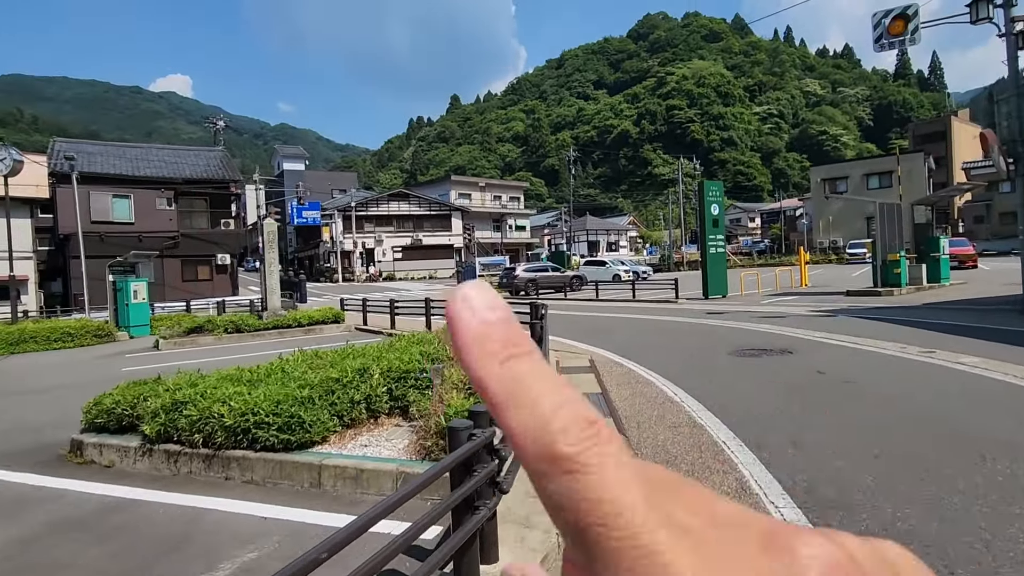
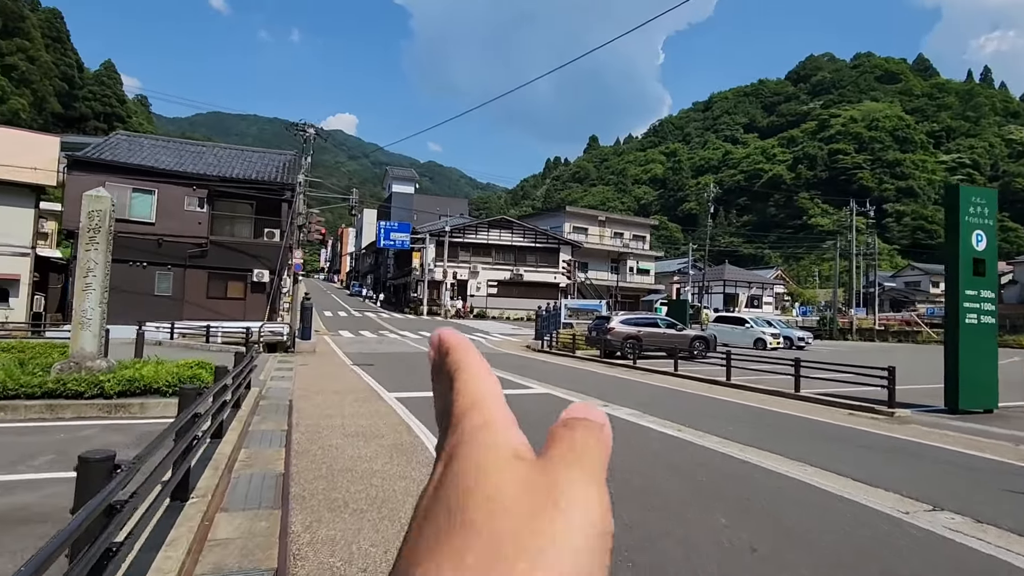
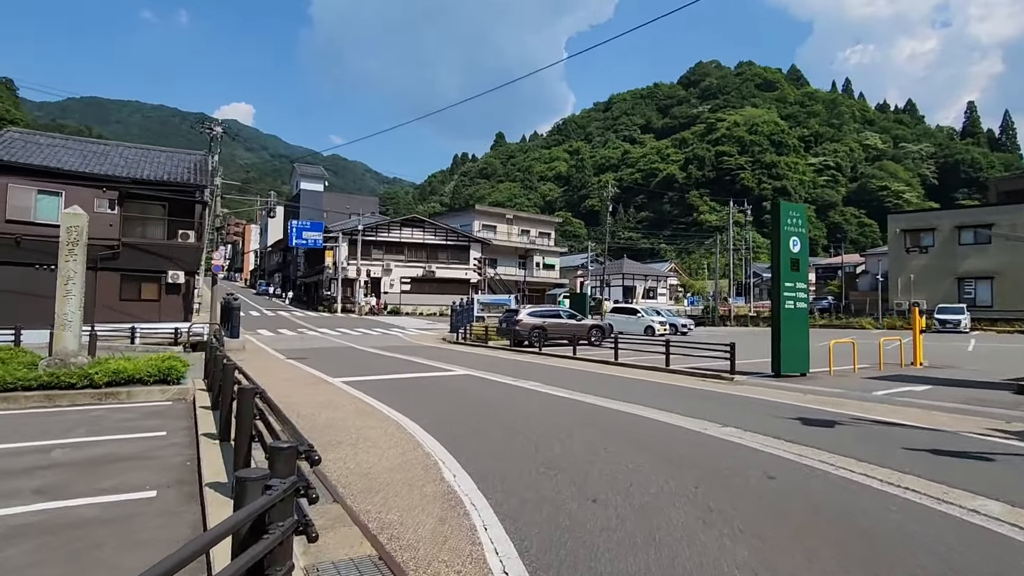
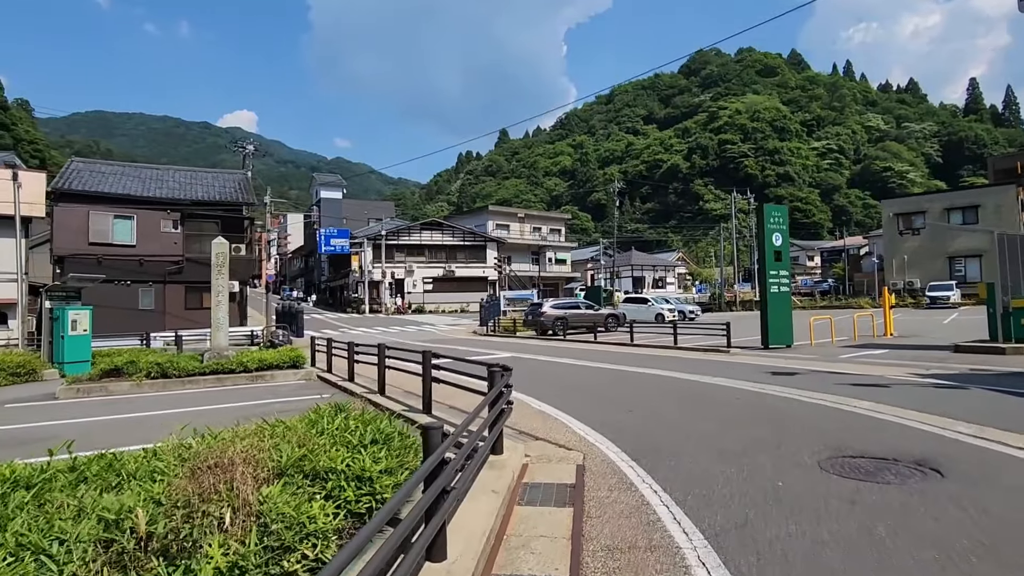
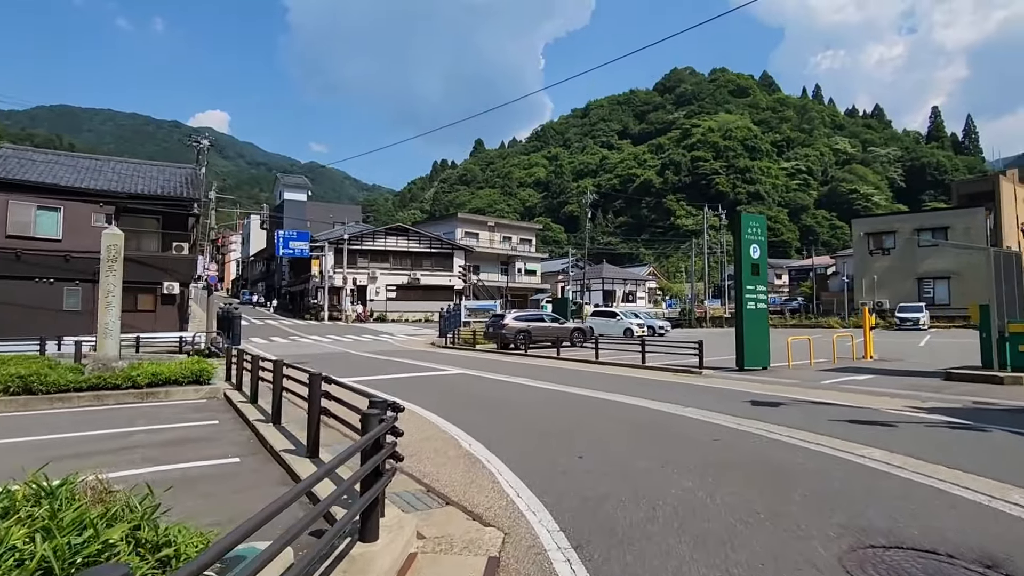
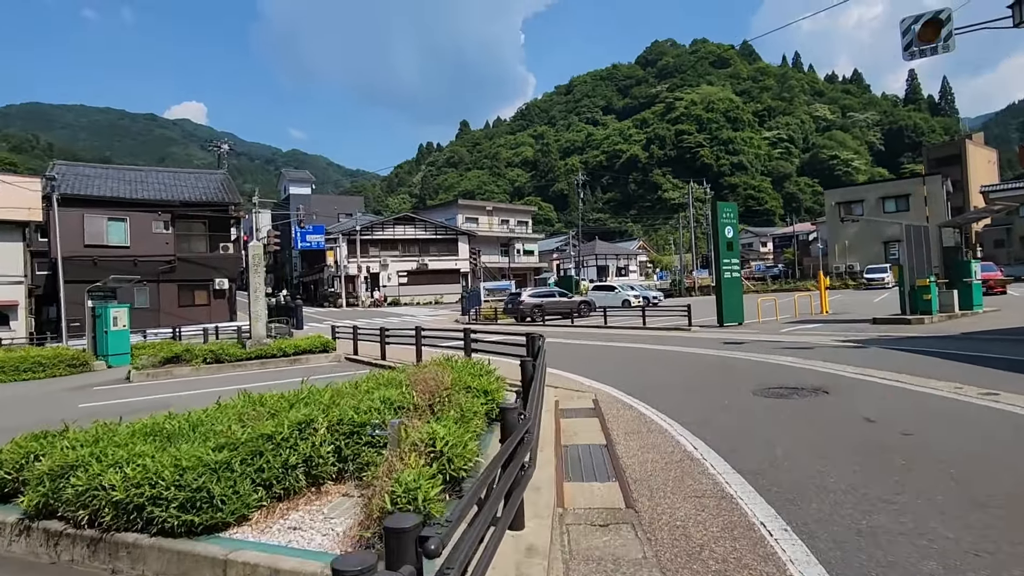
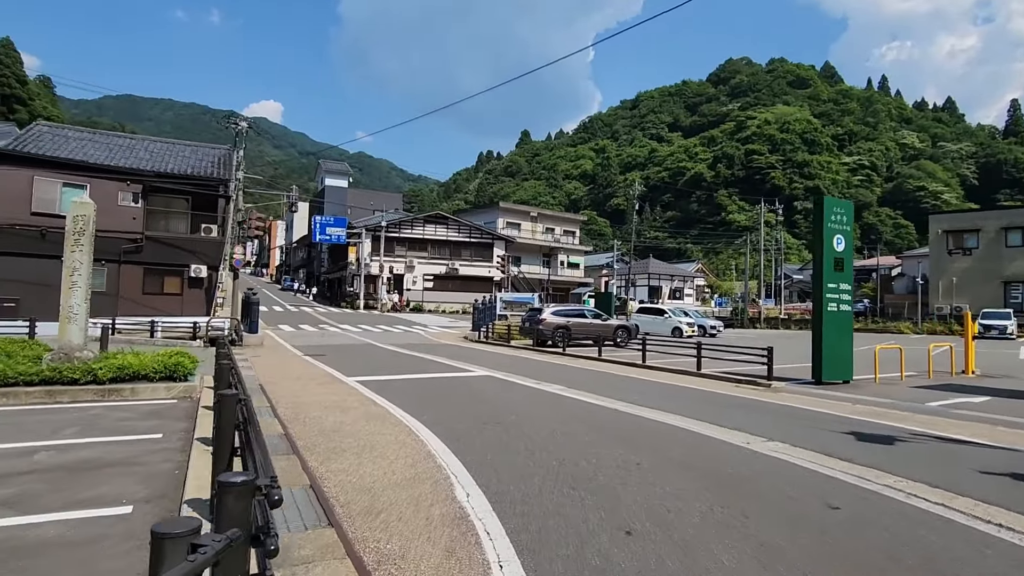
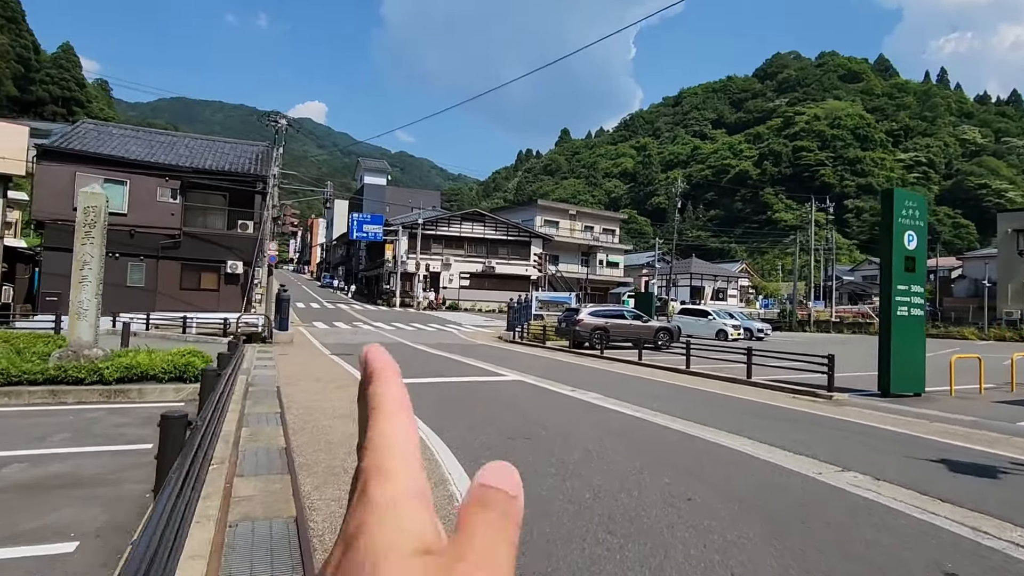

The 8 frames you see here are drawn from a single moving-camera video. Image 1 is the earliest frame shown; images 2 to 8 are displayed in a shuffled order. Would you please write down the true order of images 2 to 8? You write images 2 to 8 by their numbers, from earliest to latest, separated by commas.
6, 4, 5, 3, 7, 8, 2
